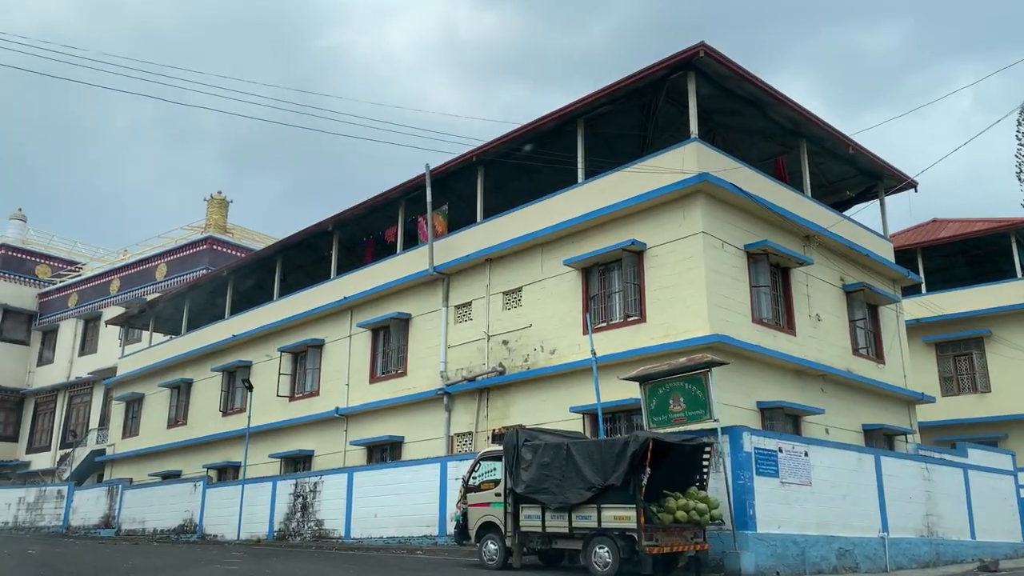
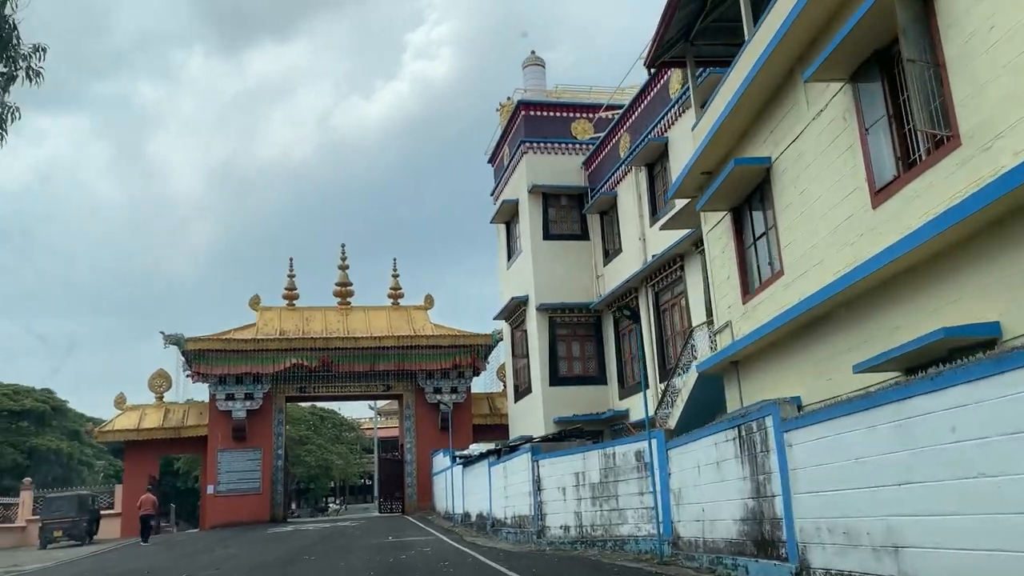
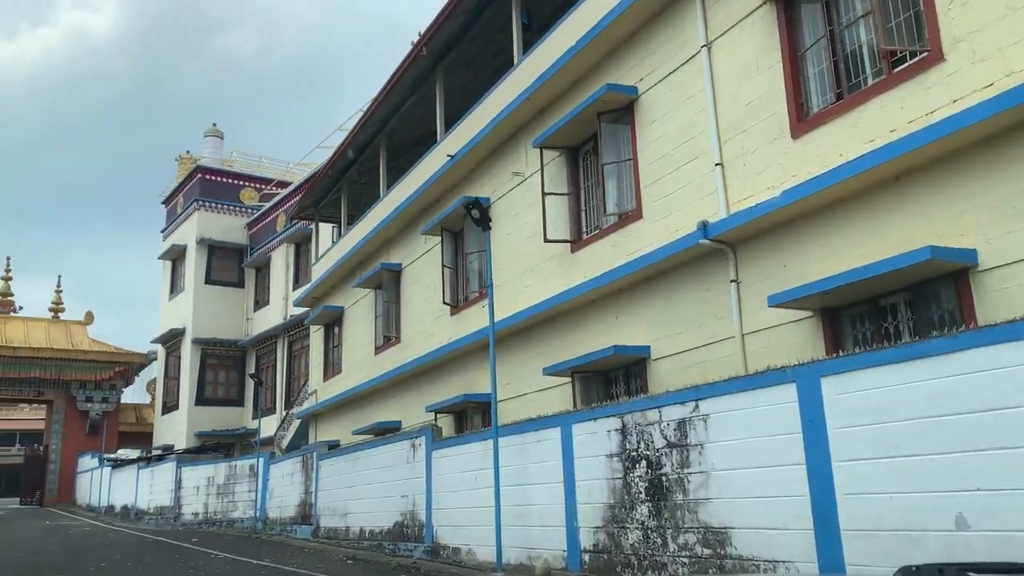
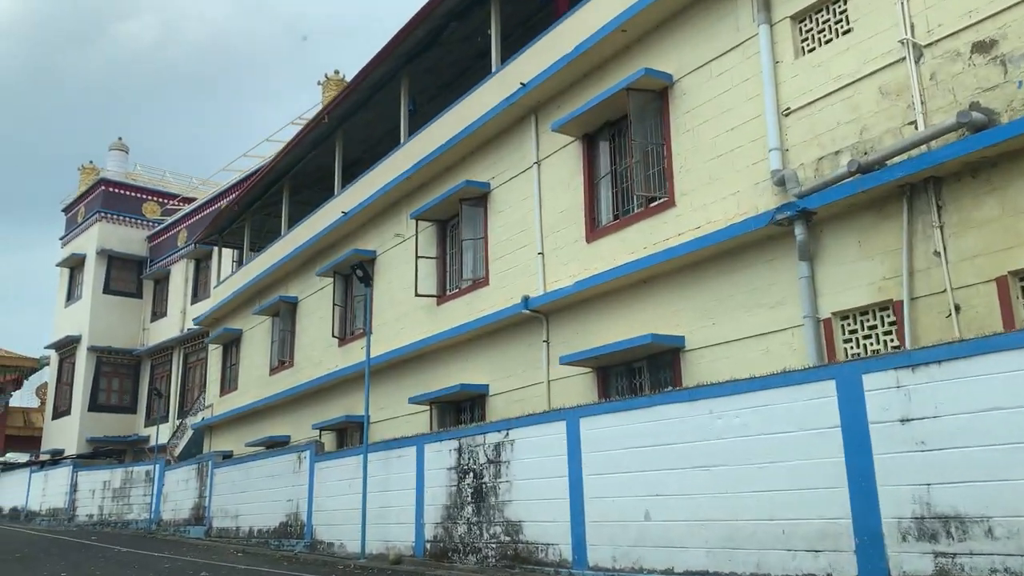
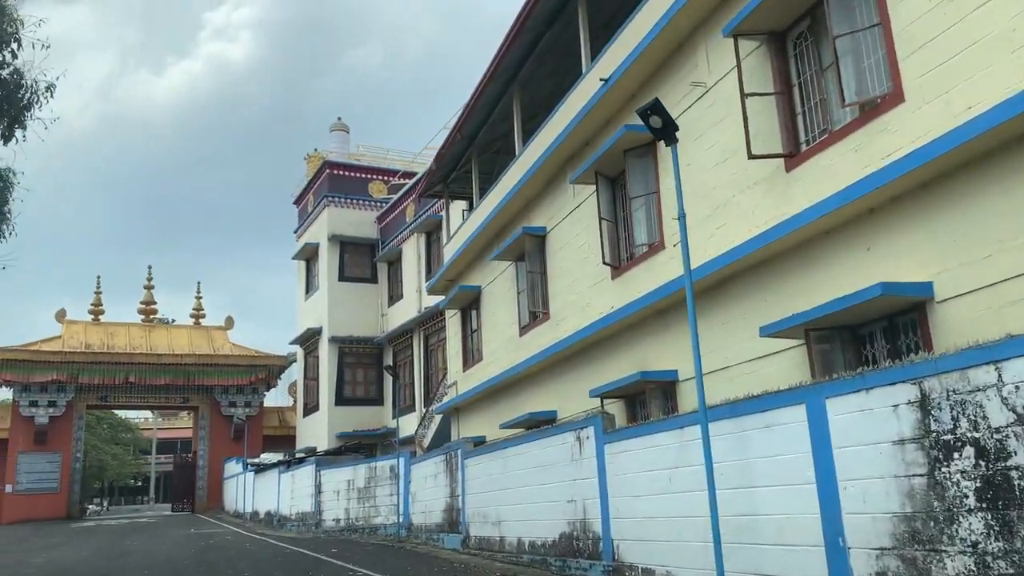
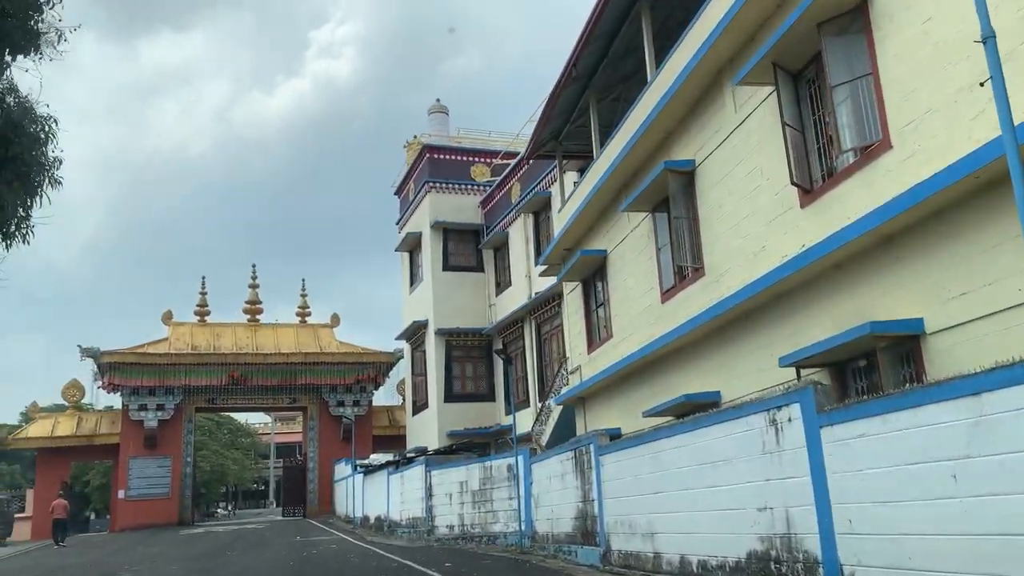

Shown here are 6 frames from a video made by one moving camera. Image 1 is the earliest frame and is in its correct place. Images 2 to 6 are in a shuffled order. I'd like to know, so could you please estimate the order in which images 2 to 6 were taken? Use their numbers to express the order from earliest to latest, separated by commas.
4, 3, 5, 6, 2
